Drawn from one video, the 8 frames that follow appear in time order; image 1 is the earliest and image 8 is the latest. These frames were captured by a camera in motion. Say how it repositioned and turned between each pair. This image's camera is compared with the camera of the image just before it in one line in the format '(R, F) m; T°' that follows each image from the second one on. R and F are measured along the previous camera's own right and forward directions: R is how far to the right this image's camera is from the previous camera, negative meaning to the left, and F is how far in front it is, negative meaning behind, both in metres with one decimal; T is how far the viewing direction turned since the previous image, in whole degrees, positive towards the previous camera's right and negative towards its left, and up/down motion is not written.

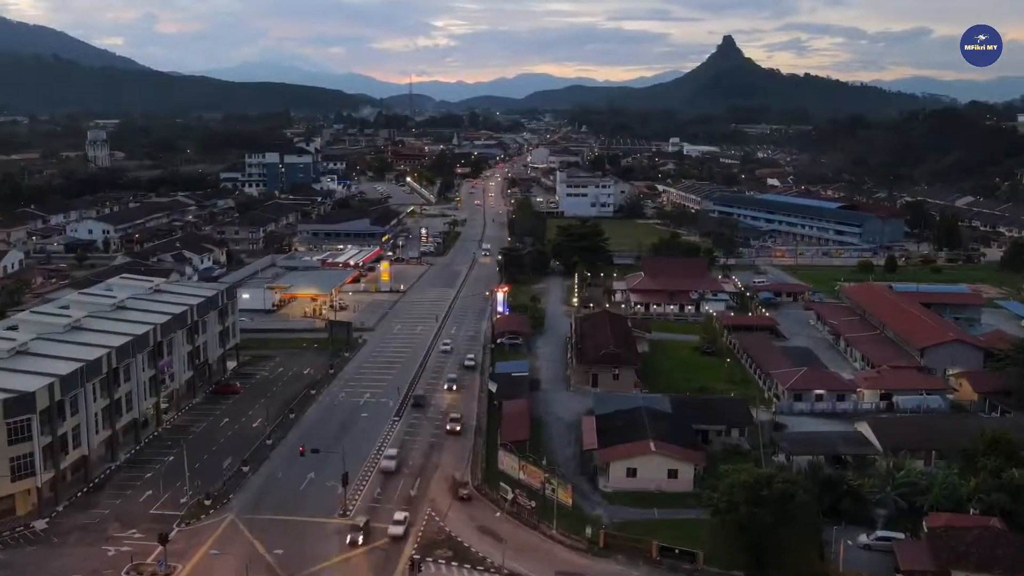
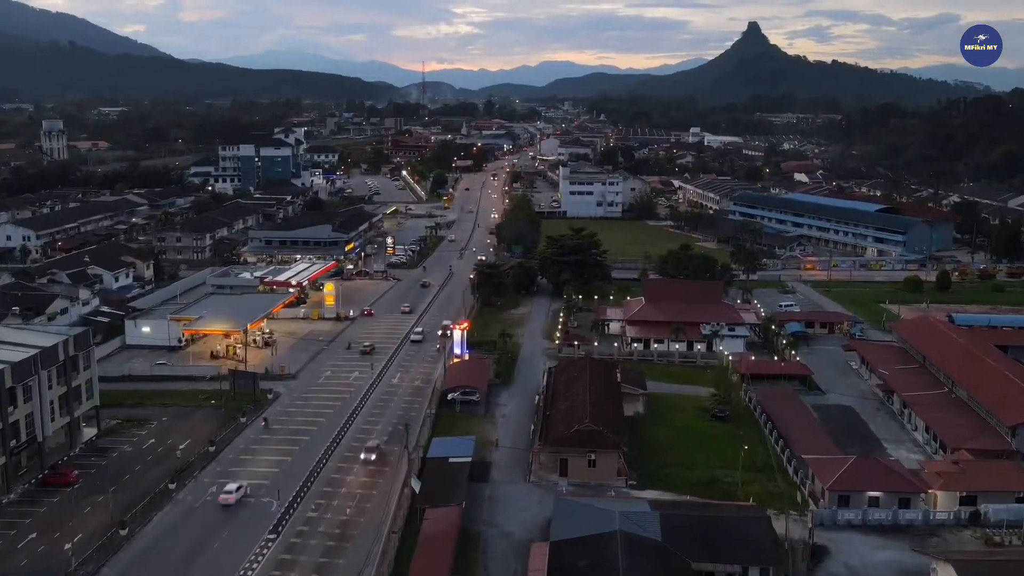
(+1.0, +3.9) m; -1°
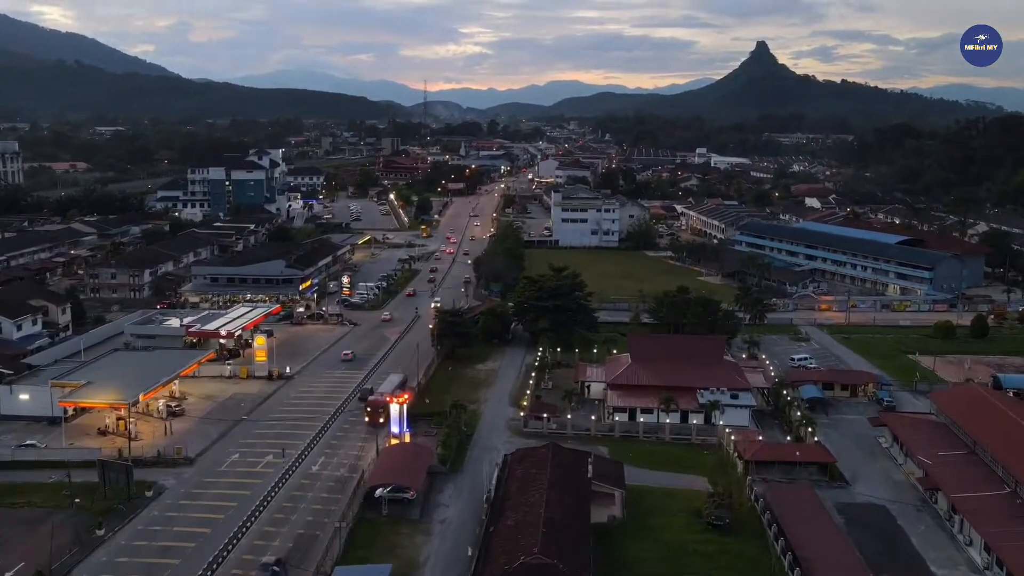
(+0.8, +2.7) m; -1°
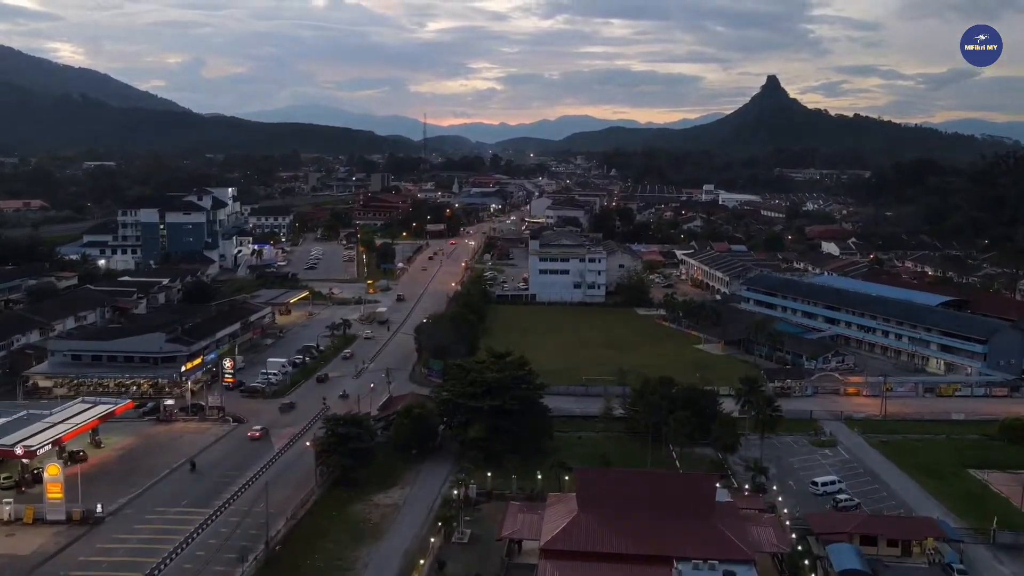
(+1.4, +4.5) m; -1°
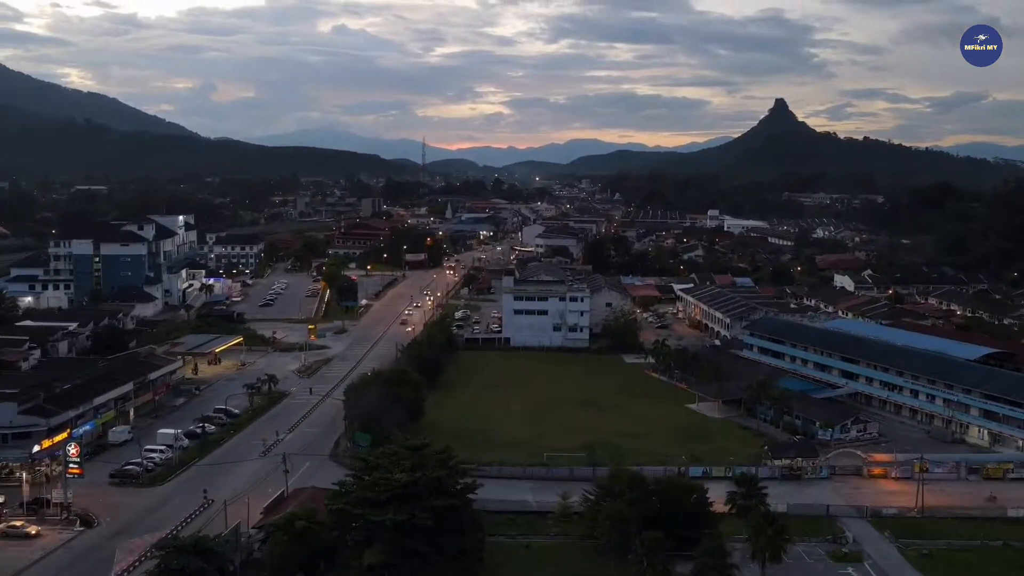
(+1.1, +3.3) m; -1°
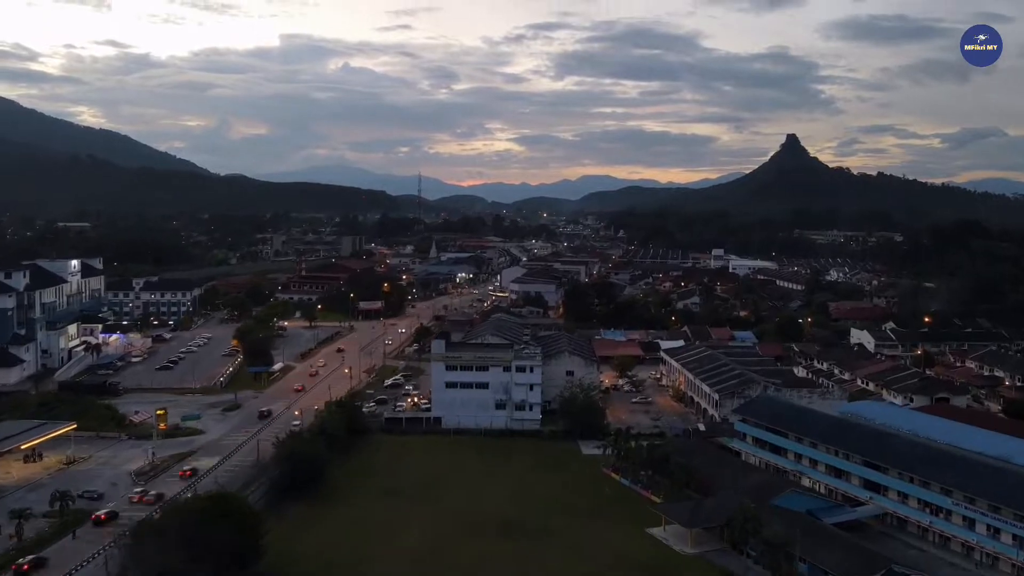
(+1.8, +5.0) m; -1°
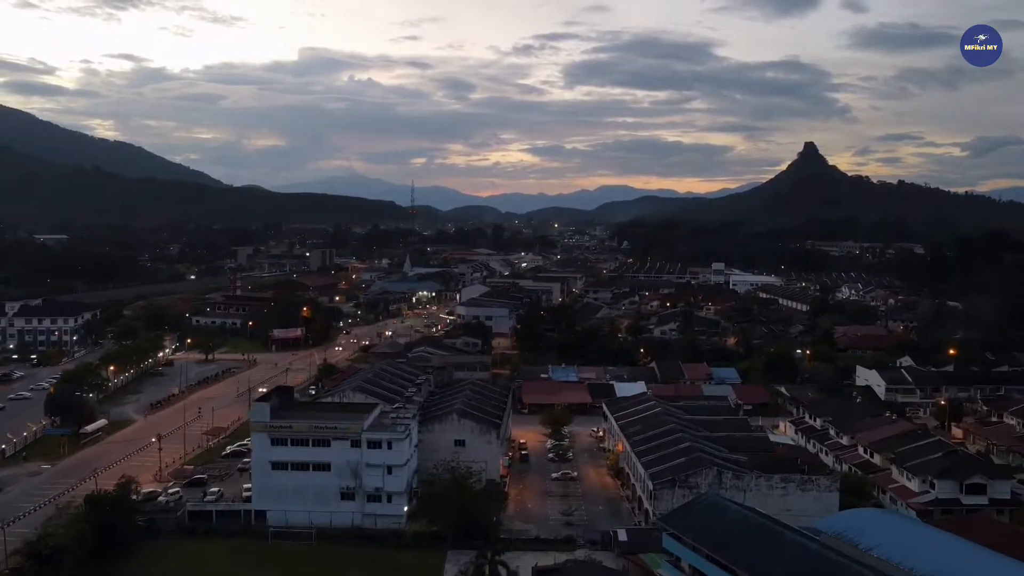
(+2.7, +5.7) m; -1°
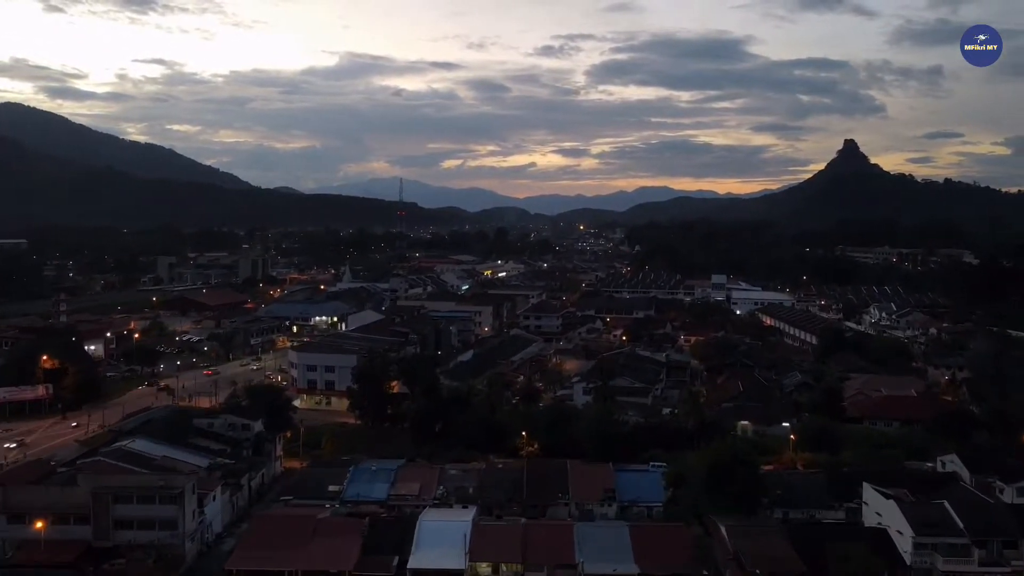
(+4.7, +10.3) m; -2°
